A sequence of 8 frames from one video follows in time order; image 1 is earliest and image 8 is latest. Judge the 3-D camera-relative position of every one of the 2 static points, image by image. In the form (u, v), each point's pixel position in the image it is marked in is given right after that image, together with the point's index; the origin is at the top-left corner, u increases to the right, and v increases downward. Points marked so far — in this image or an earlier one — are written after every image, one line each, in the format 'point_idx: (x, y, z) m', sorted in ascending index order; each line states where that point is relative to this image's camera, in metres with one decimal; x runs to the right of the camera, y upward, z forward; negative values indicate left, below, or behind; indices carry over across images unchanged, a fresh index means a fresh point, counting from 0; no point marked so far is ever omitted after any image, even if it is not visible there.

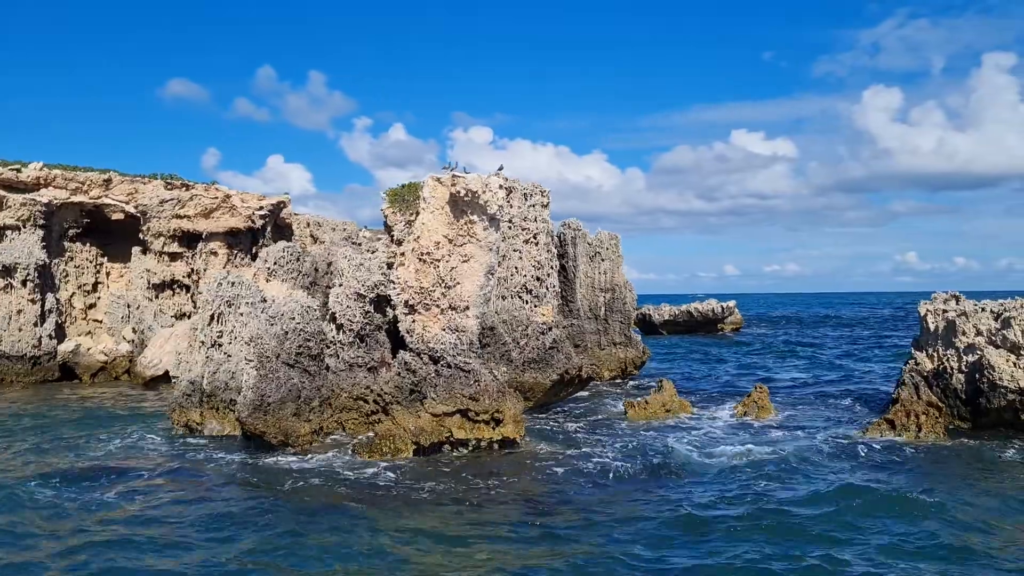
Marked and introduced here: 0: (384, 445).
0: (-1.8, -2.4, +13.9) m
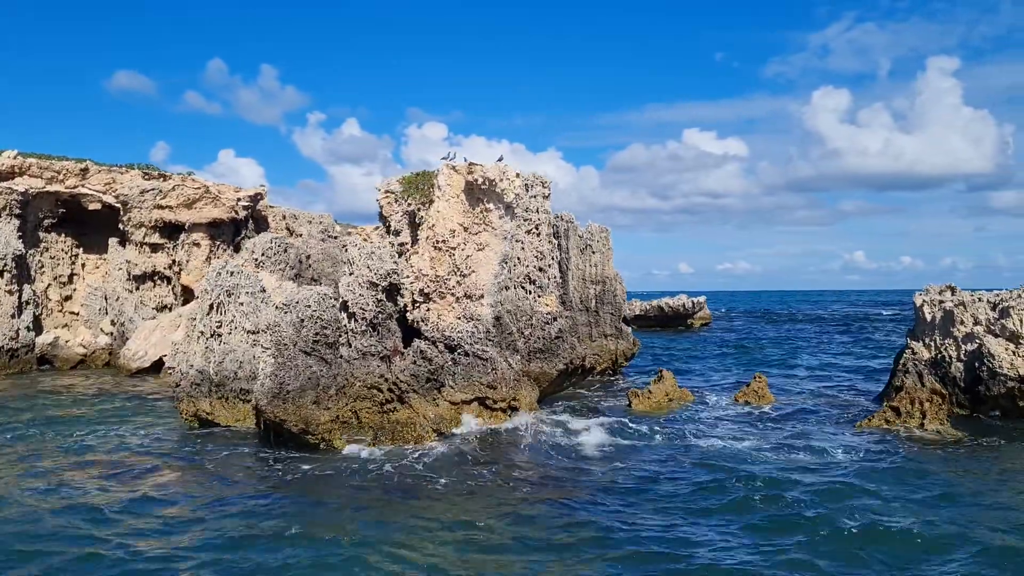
0: (-1.5, -2.2, +13.8) m
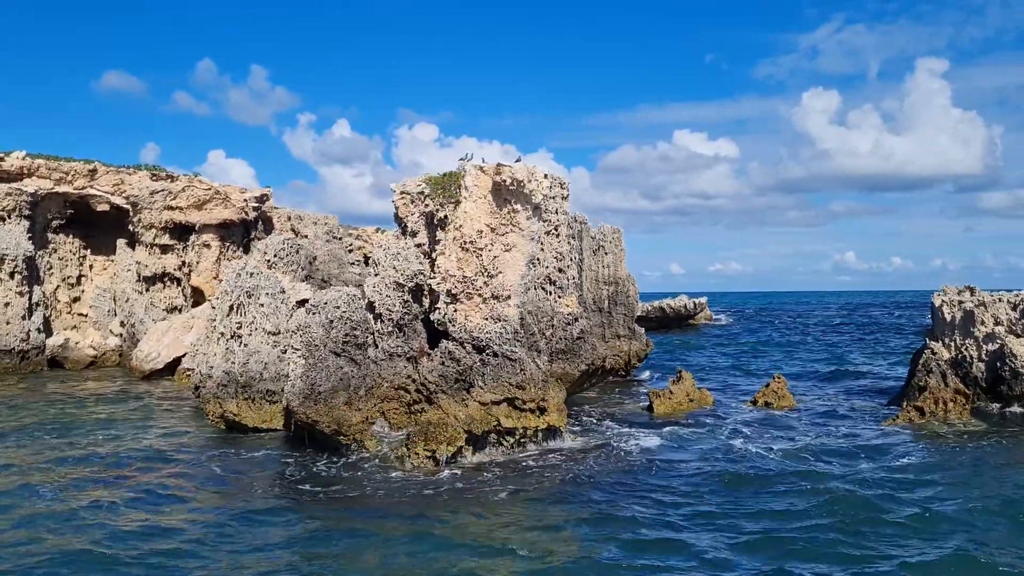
0: (-1.1, -2.2, +13.8) m
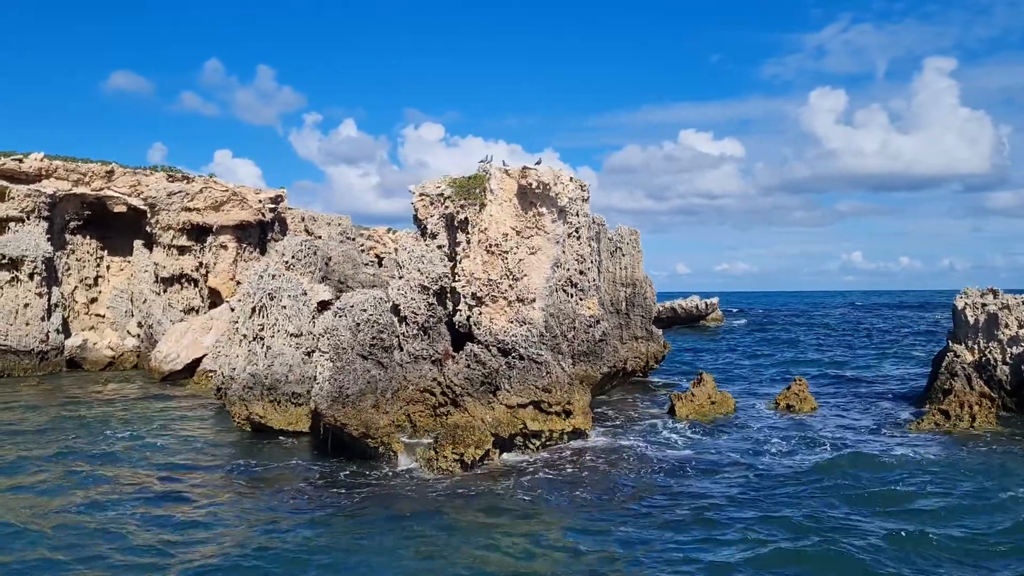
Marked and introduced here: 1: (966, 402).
0: (-0.7, -2.3, +13.9) m
1: (+8.3, -2.1, +16.6) m
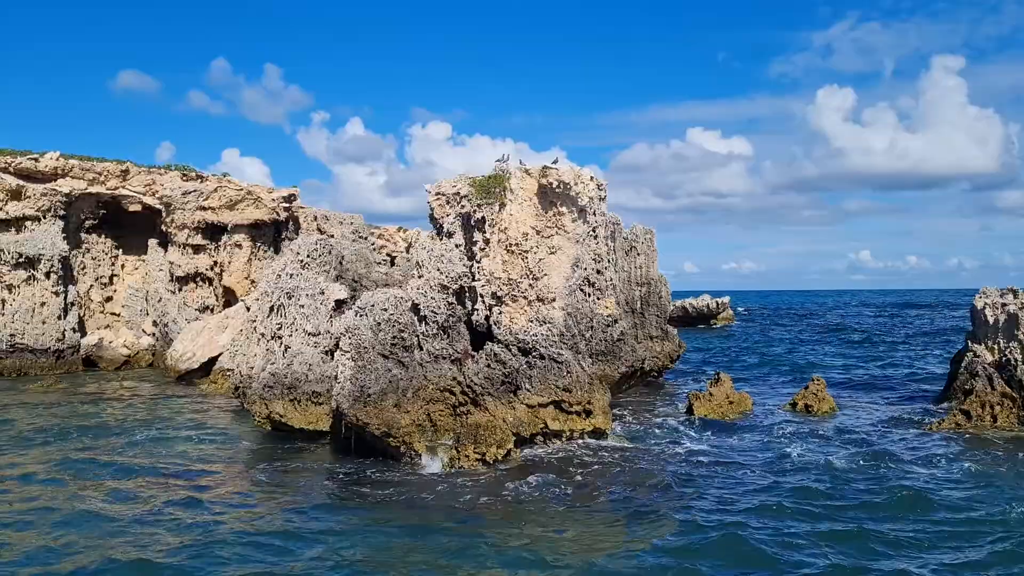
0: (-0.4, -2.3, +13.9) m
1: (+8.6, -2.1, +16.5) m
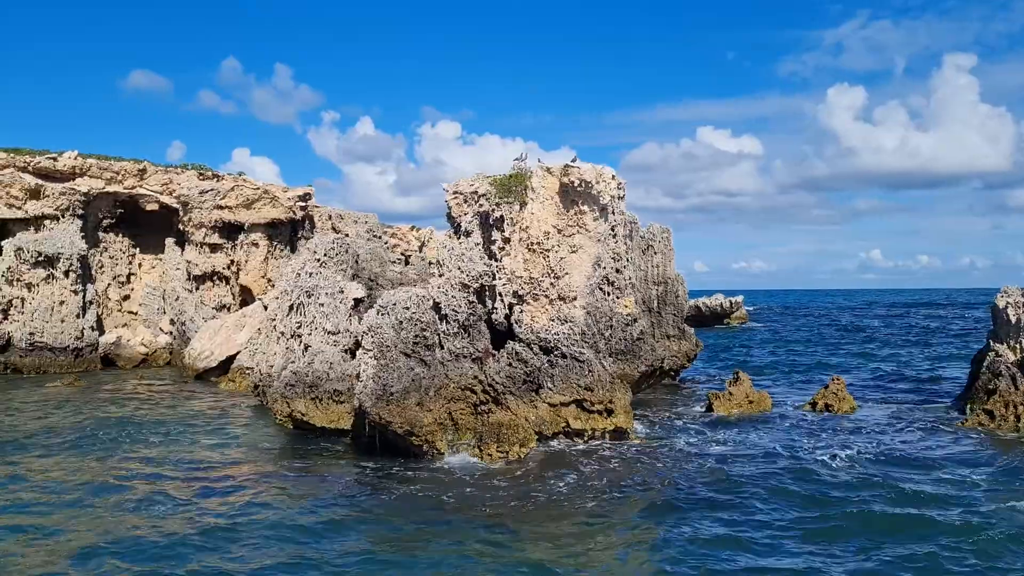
0: (0.0, -2.2, +13.9) m
1: (+9.0, -2.0, +16.4) m
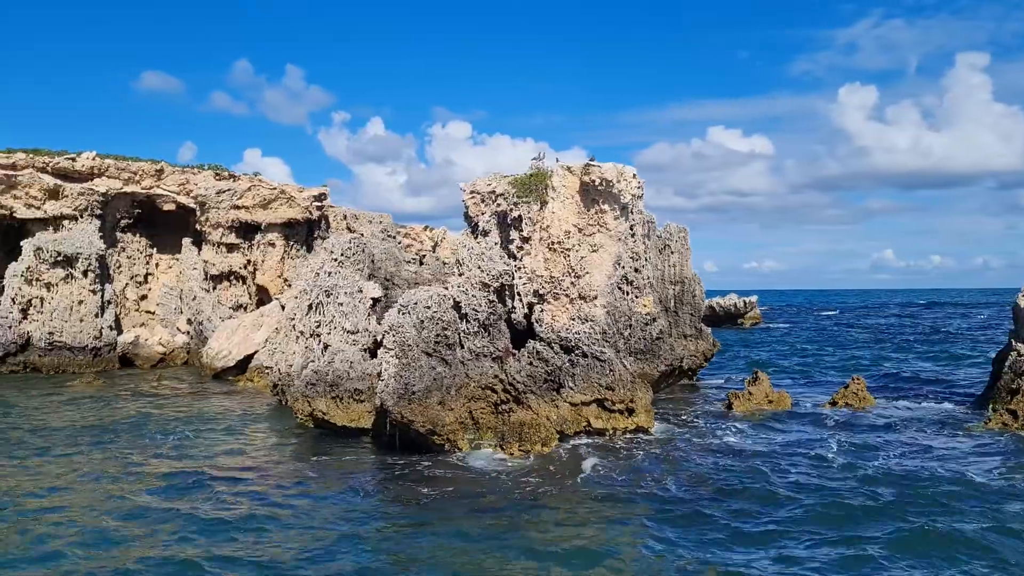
0: (+0.3, -2.2, +13.9) m
1: (+9.3, -2.0, +16.3) m
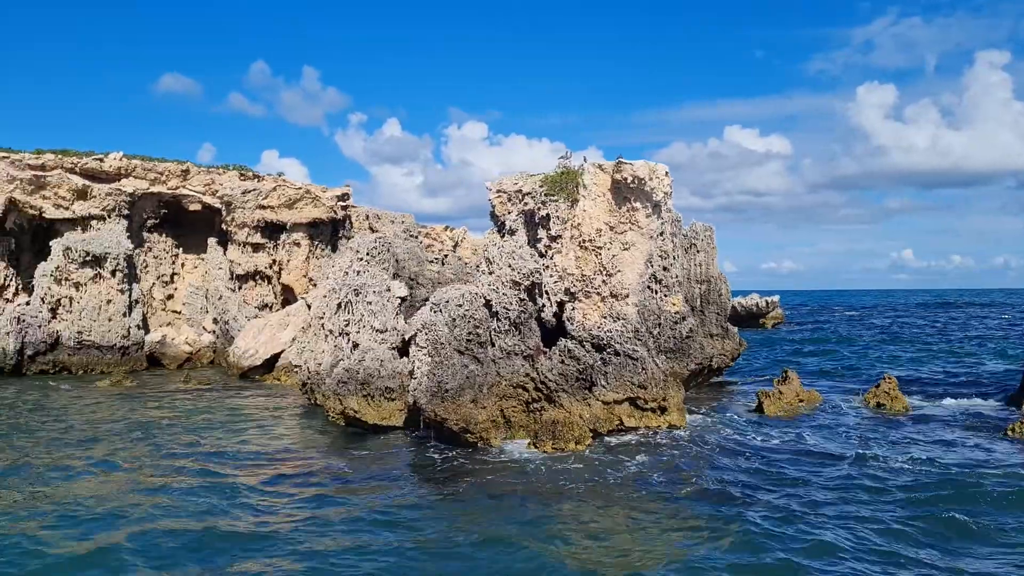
0: (+0.8, -2.2, +13.8) m
1: (+9.8, -2.0, +16.1) m
